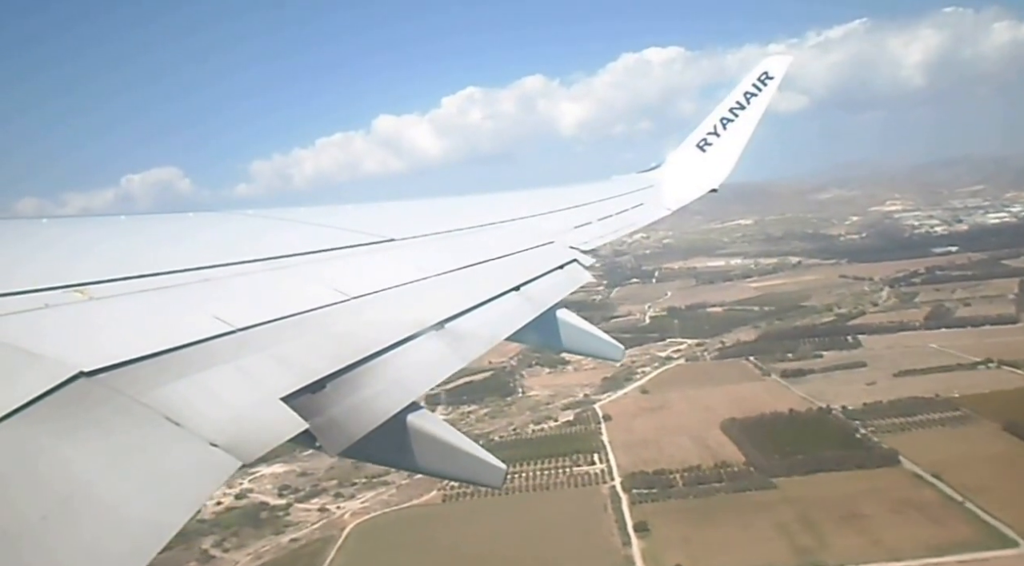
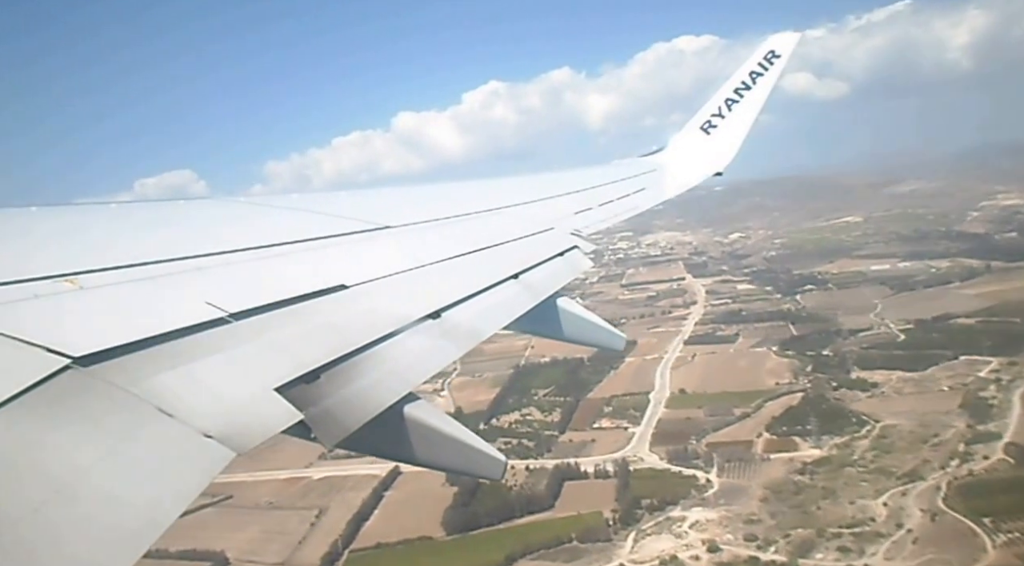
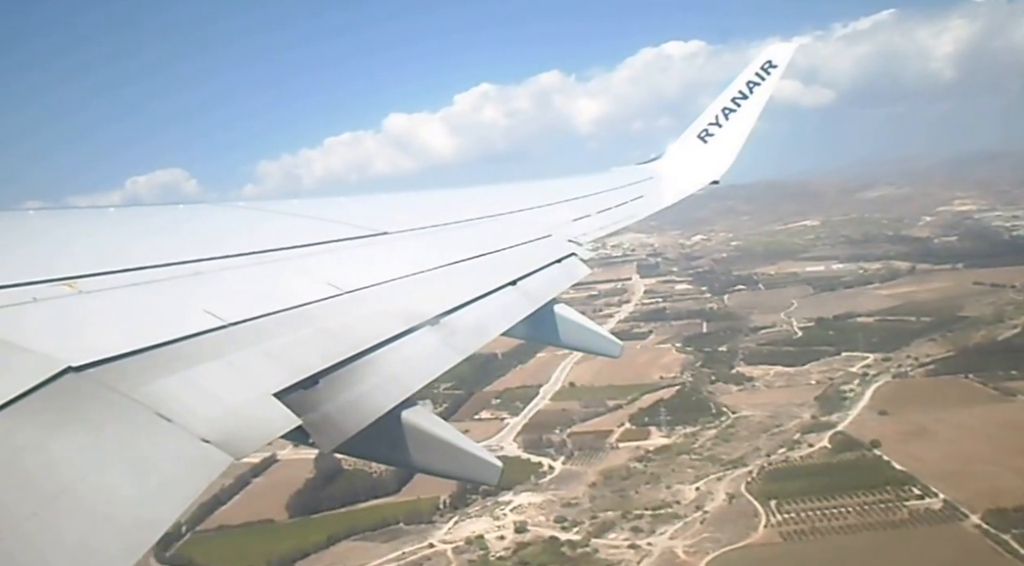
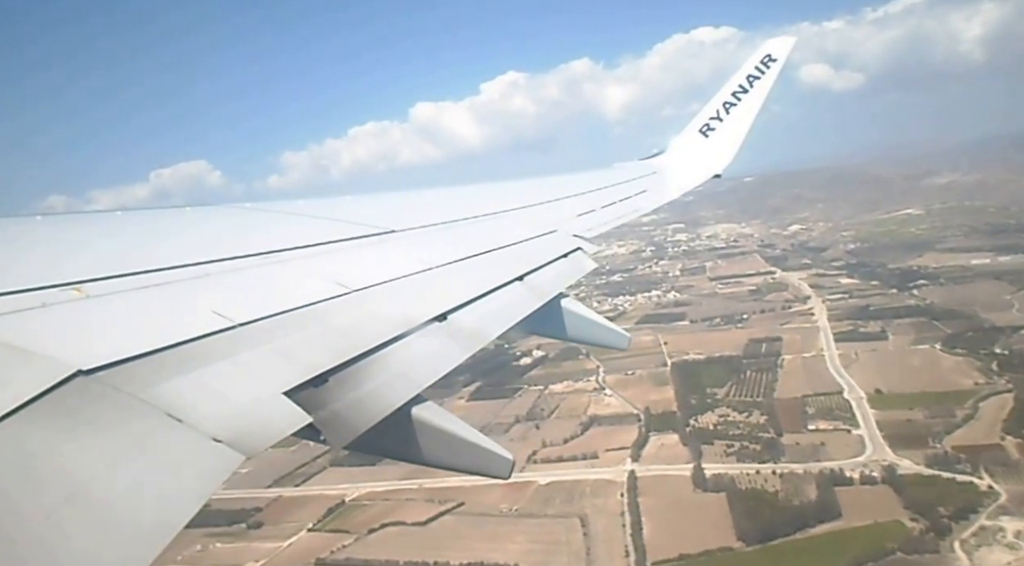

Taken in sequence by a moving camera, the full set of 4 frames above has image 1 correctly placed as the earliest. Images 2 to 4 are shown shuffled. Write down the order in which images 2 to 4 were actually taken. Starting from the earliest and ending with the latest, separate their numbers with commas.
3, 2, 4
